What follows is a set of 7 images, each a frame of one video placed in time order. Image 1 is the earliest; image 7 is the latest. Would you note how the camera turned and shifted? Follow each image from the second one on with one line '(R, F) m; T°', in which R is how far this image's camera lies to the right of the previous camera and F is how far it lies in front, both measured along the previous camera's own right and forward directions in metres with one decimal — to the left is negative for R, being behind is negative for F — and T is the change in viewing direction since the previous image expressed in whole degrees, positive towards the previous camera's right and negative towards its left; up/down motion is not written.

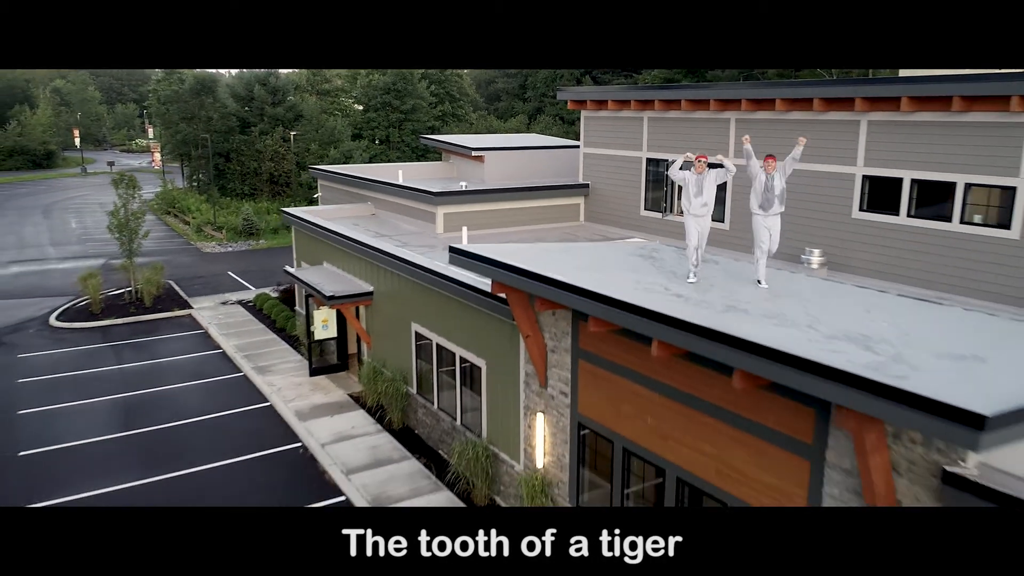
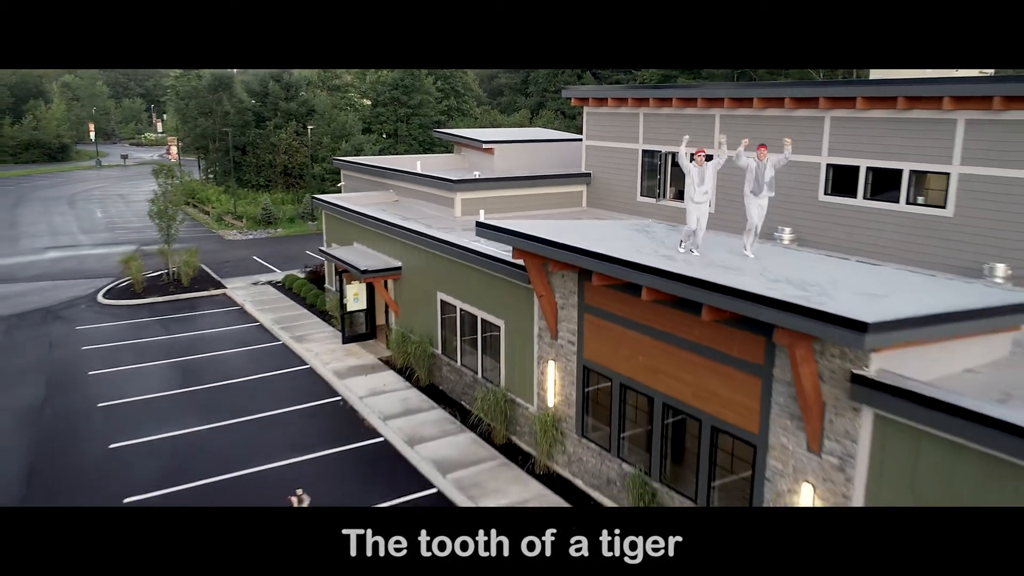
(-0.1, -1.9) m; 0°
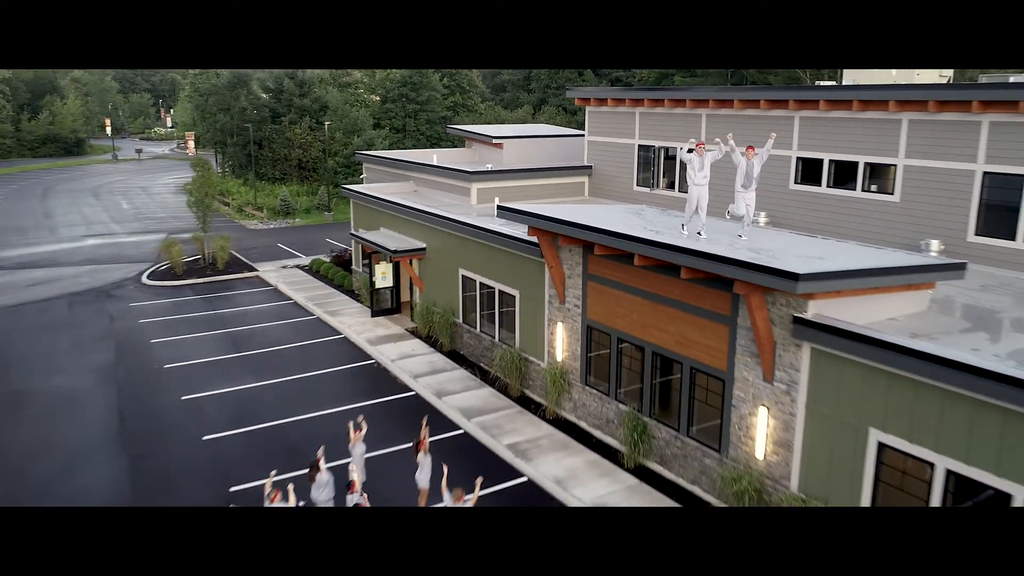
(-0.1, -2.2) m; 0°
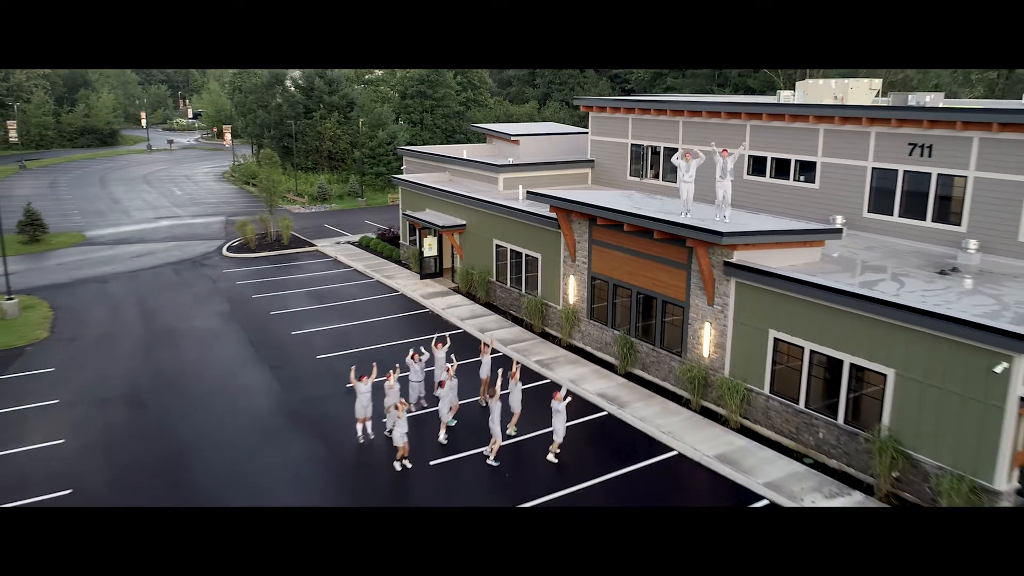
(-0.3, -5.2) m; 0°
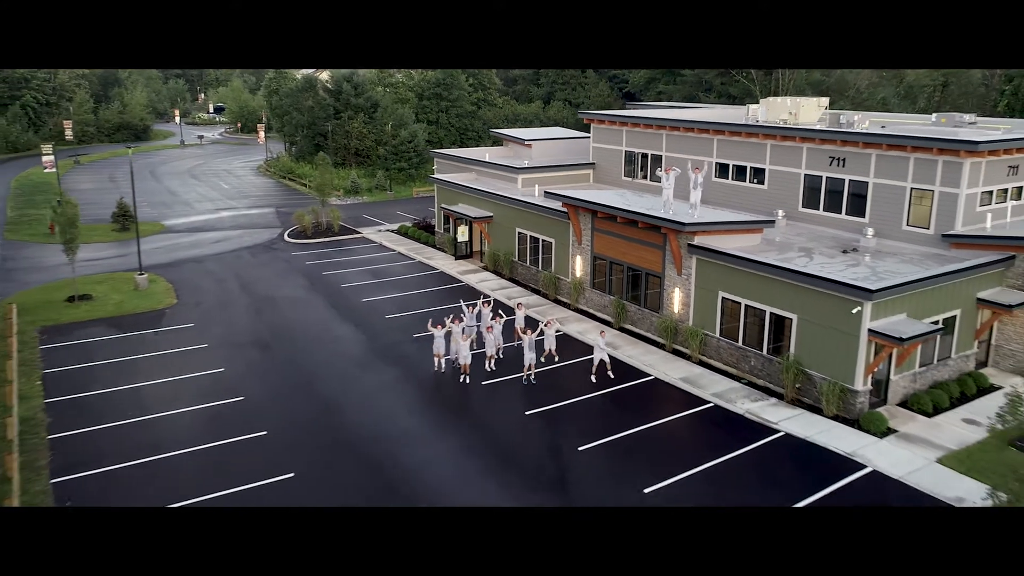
(-0.4, -5.9) m; 0°
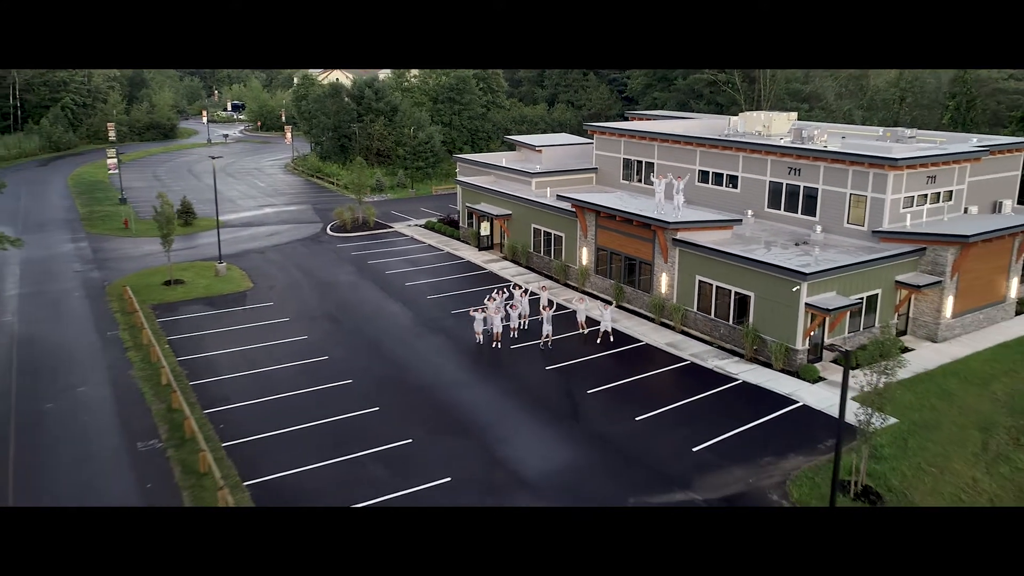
(-0.4, -5.4) m; 0°
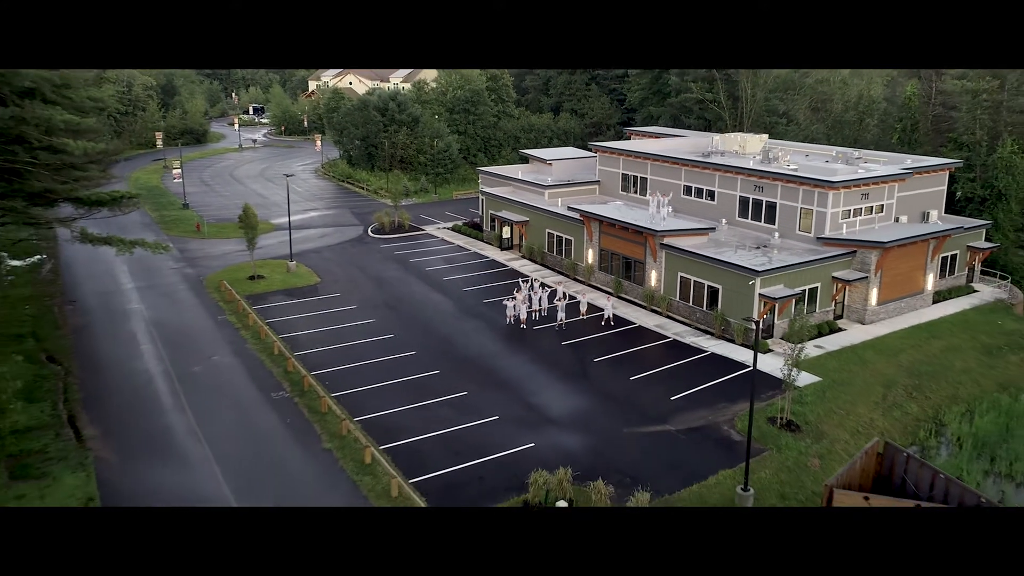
(-0.5, -7.0) m; 0°
